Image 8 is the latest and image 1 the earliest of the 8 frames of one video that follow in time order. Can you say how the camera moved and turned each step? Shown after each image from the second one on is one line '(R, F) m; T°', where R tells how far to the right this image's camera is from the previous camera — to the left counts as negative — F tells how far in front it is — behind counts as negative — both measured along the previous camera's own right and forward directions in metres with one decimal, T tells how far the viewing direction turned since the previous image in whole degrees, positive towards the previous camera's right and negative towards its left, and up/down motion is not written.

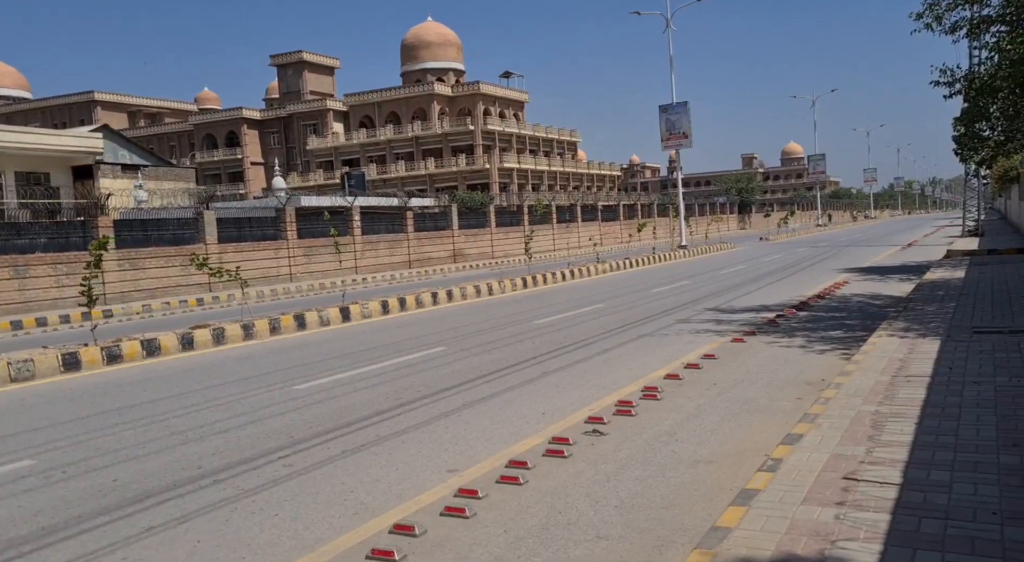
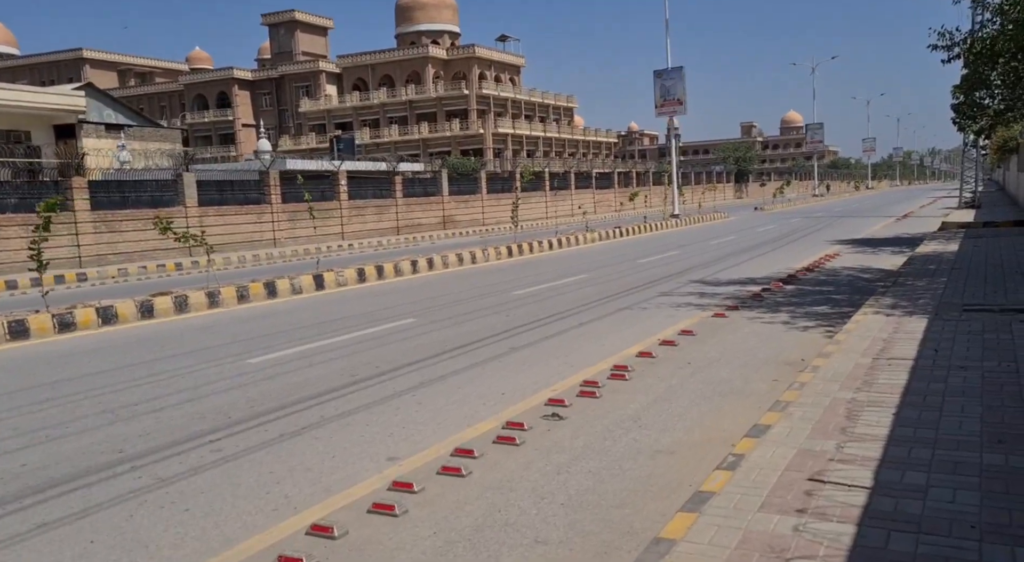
(+0.3, +0.5) m; 0°
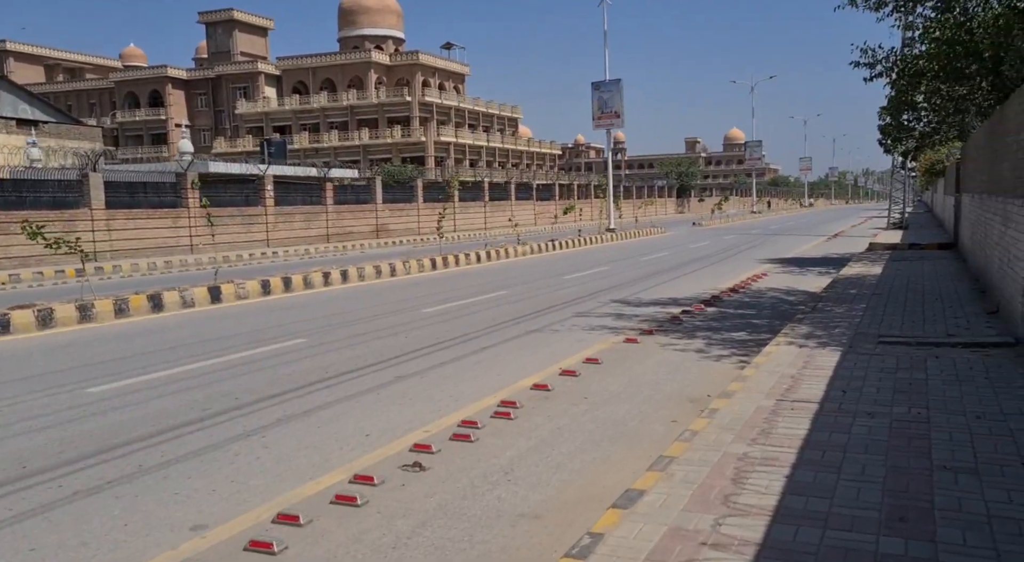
(+0.5, +0.7) m; +4°
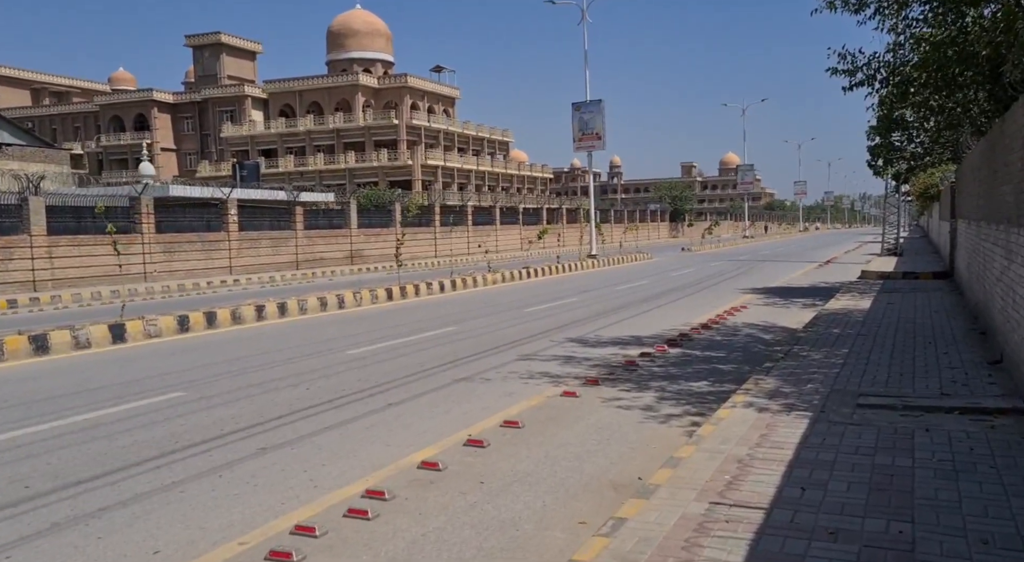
(+0.8, +1.5) m; 0°
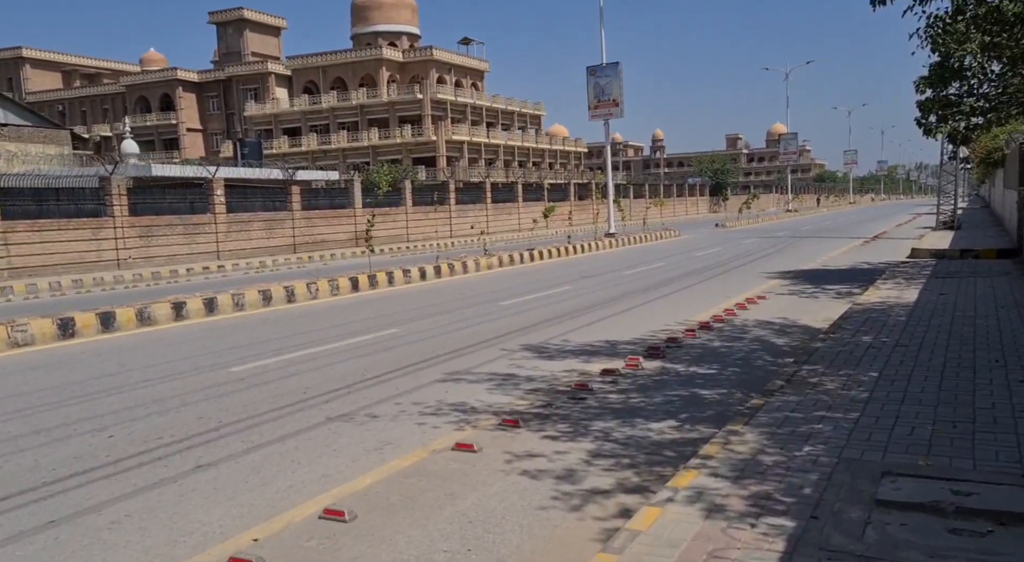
(+1.2, +2.6) m; -3°
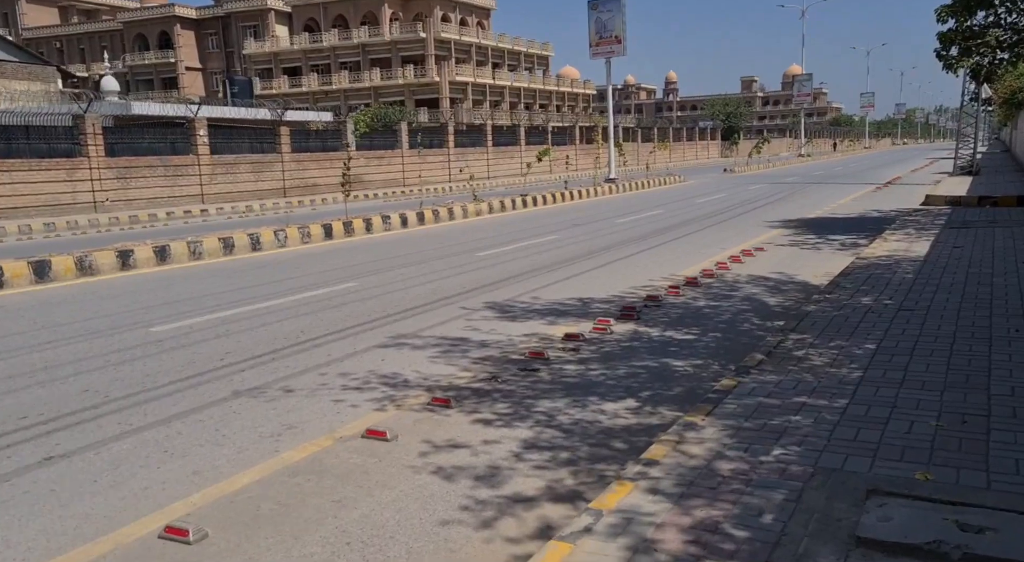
(+0.5, +1.0) m; -1°
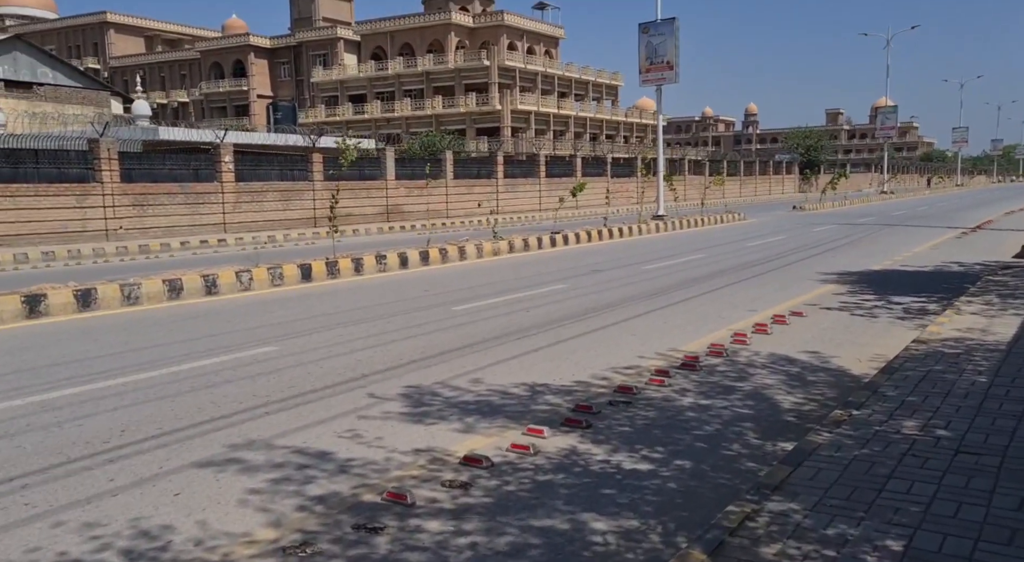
(+1.2, +2.2) m; -5°
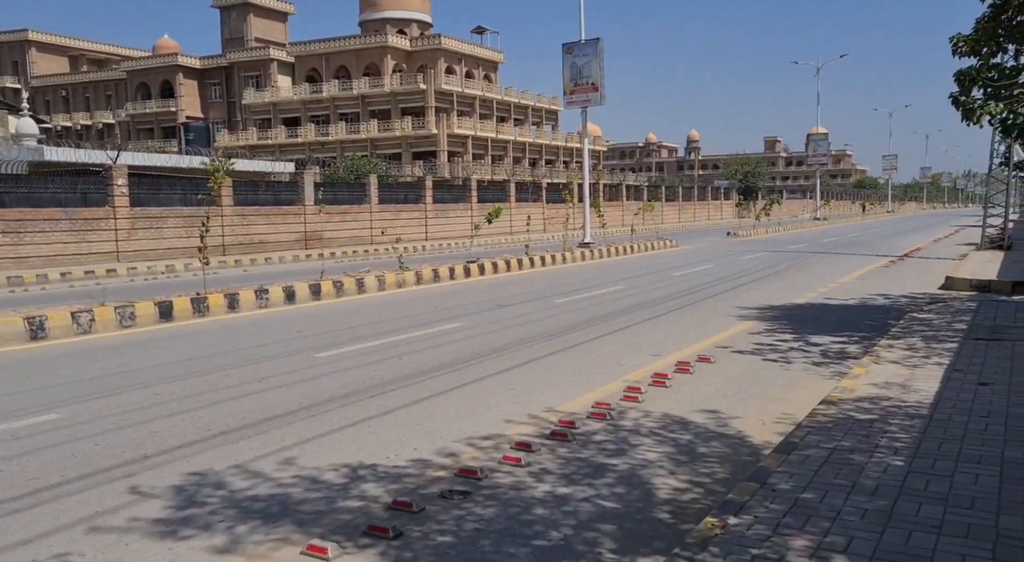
(+0.9, +1.4) m; +3°
